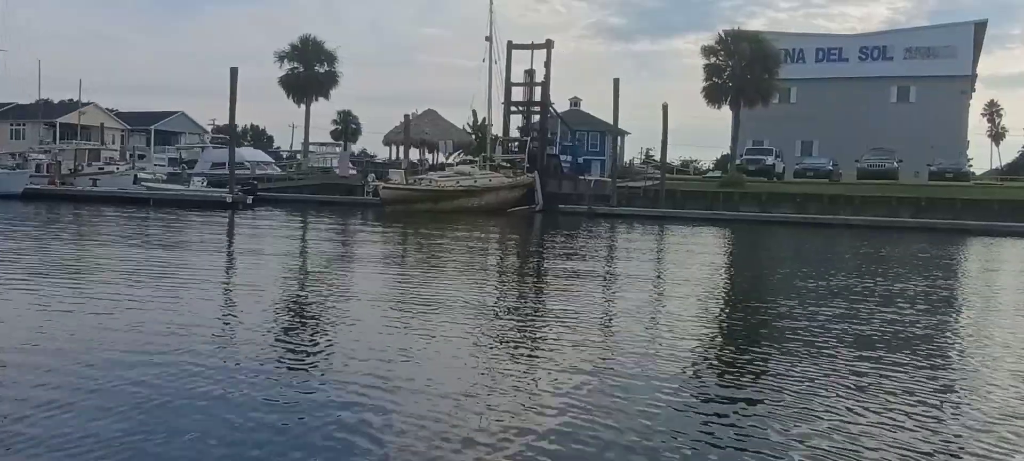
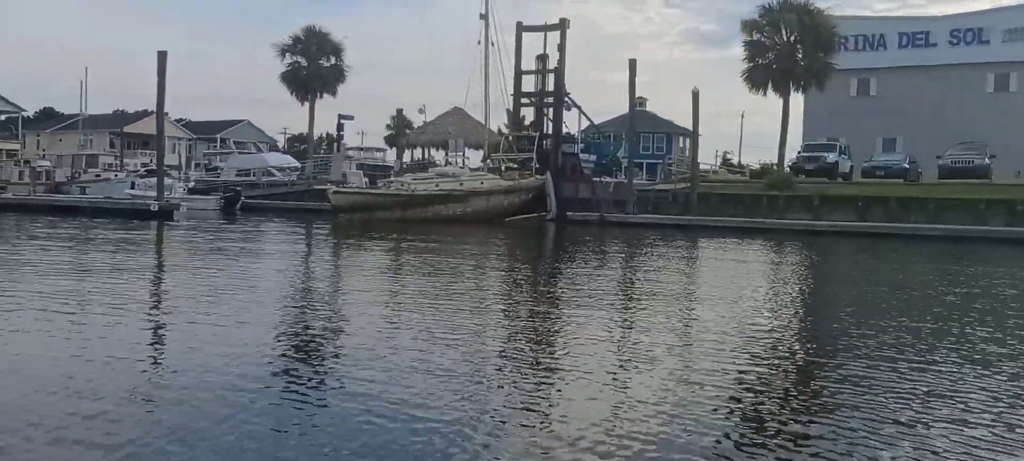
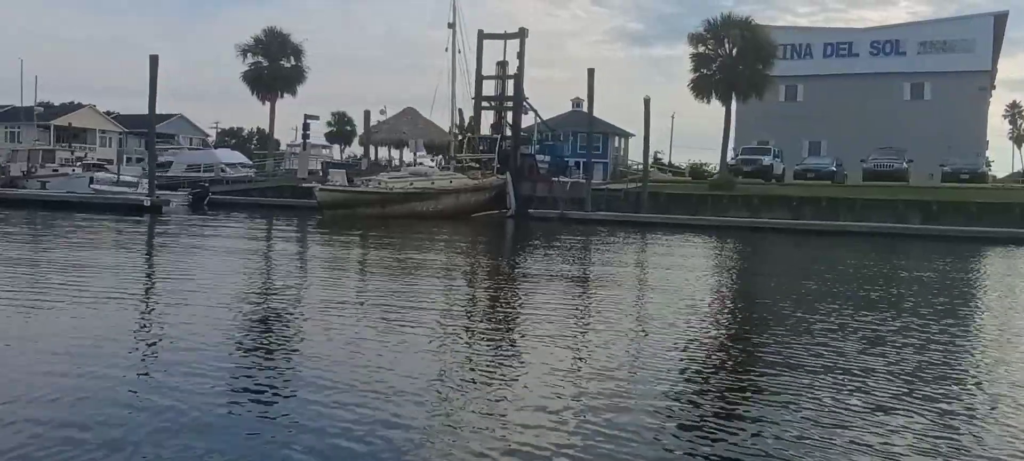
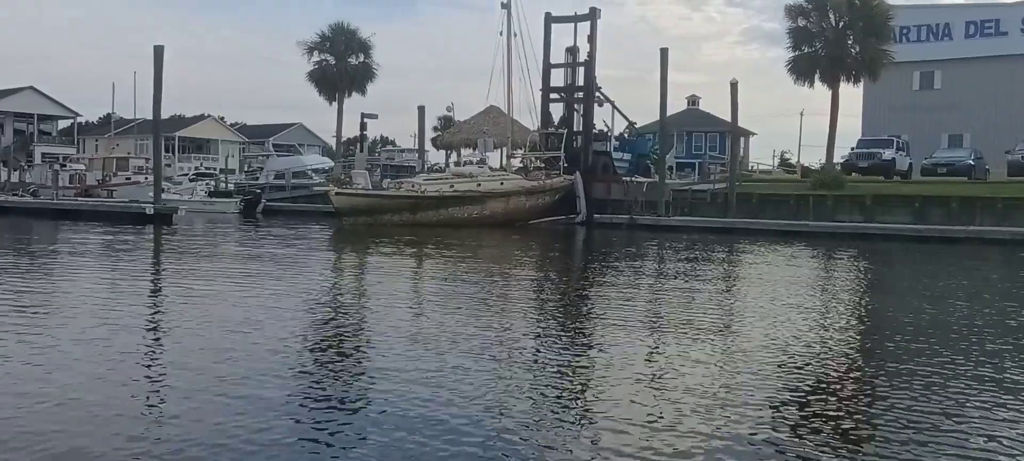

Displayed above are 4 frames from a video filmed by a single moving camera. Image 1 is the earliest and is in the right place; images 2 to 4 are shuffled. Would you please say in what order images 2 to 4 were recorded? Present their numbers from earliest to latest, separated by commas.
3, 2, 4
